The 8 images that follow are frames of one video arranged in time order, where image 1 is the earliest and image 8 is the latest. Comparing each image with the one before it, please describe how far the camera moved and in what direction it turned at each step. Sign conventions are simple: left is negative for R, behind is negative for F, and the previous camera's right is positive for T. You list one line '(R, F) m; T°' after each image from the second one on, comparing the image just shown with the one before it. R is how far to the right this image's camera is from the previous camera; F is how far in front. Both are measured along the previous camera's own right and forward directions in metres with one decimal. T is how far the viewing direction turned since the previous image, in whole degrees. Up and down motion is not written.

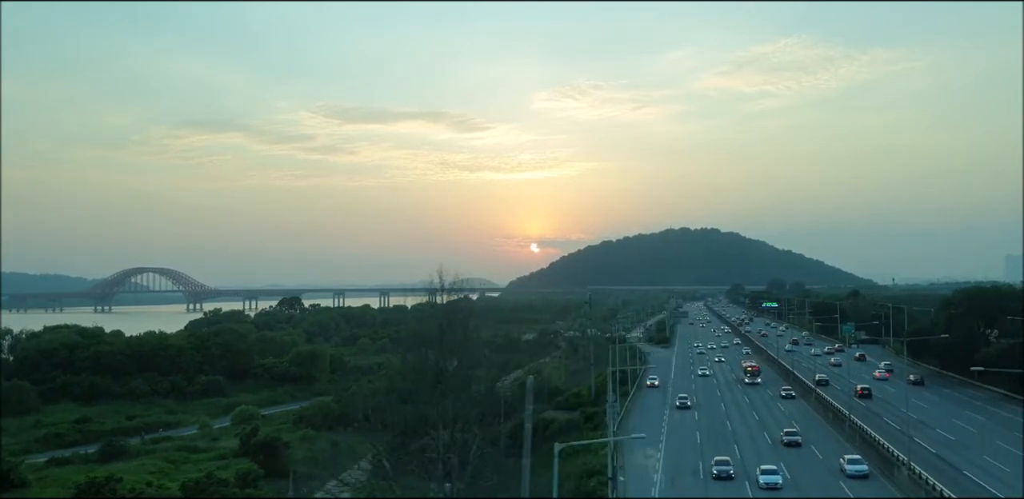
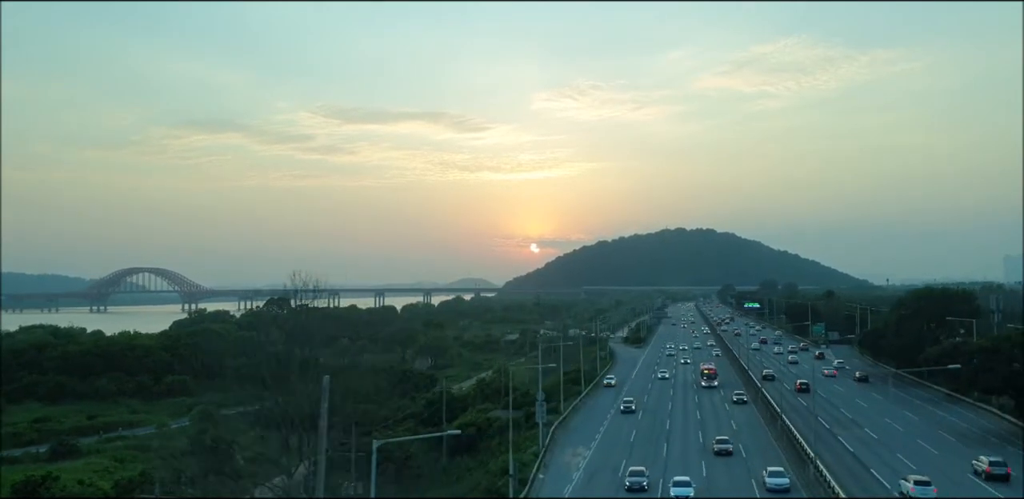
(+2.2, -0.2) m; 0°
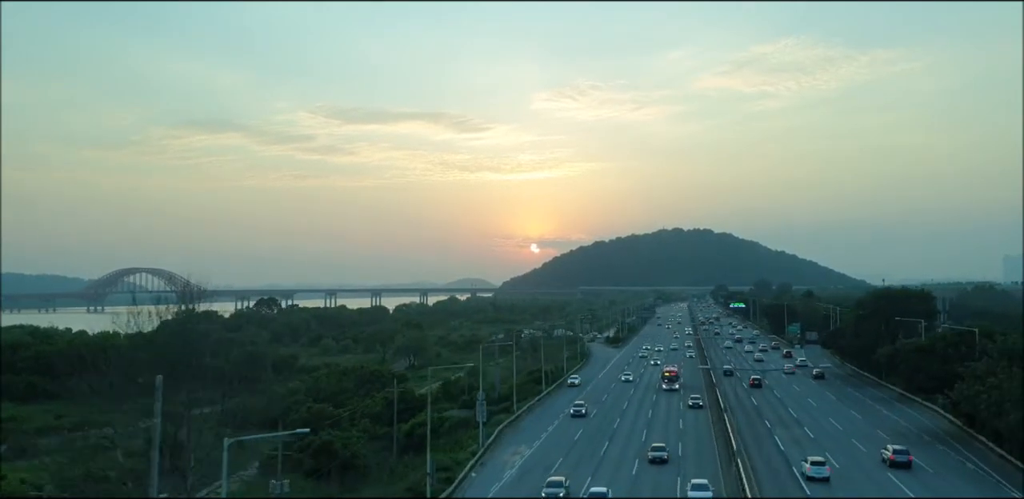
(+1.9, -0.2) m; 0°
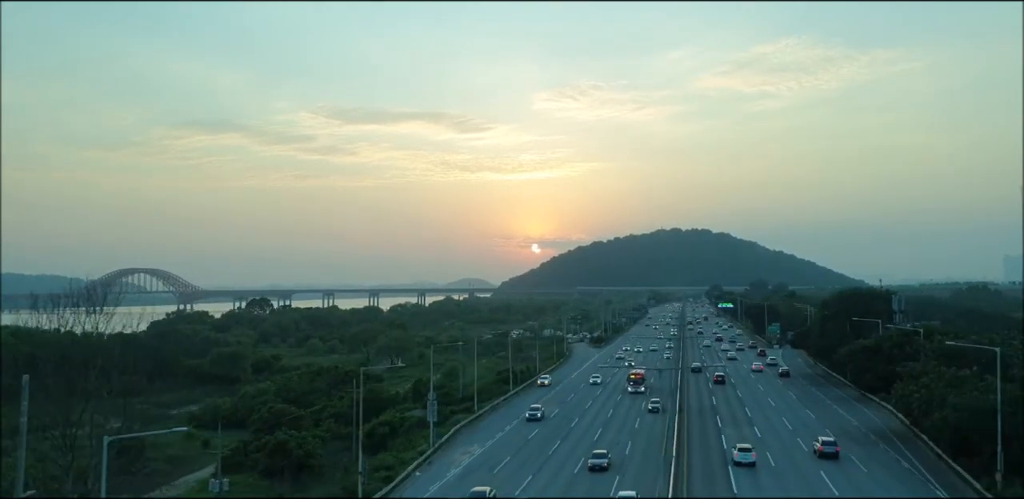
(+1.6, -0.2) m; 0°
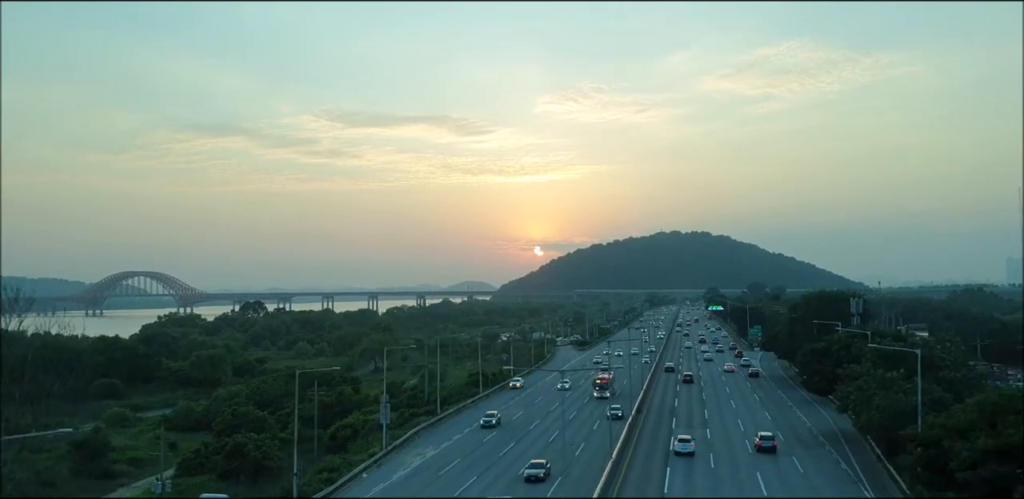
(+1.6, -0.2) m; 0°
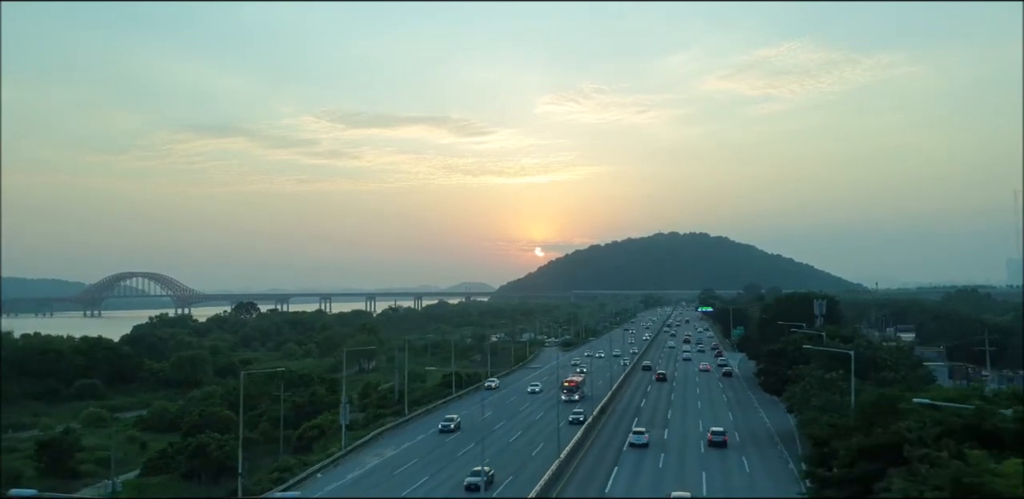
(+1.3, -0.2) m; 0°
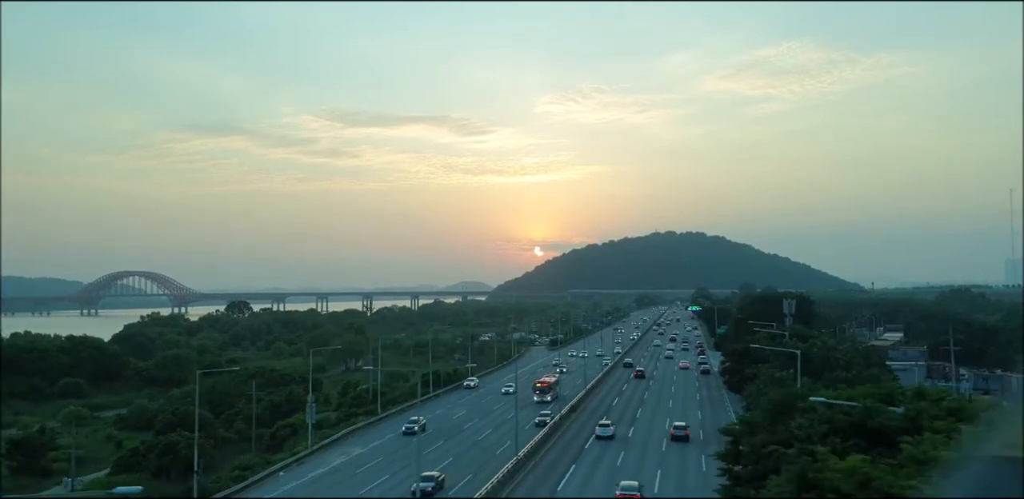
(+1.1, -0.2) m; 0°
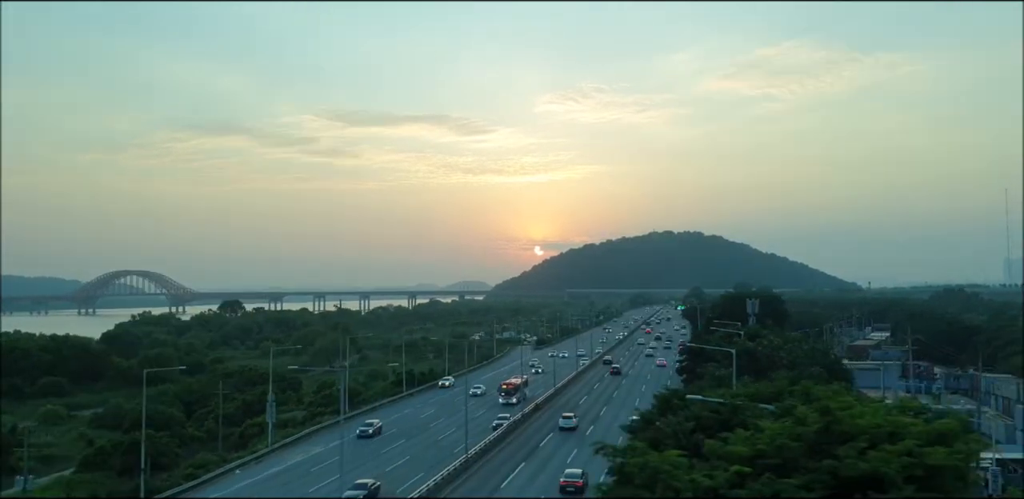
(+1.3, -0.2) m; 0°
